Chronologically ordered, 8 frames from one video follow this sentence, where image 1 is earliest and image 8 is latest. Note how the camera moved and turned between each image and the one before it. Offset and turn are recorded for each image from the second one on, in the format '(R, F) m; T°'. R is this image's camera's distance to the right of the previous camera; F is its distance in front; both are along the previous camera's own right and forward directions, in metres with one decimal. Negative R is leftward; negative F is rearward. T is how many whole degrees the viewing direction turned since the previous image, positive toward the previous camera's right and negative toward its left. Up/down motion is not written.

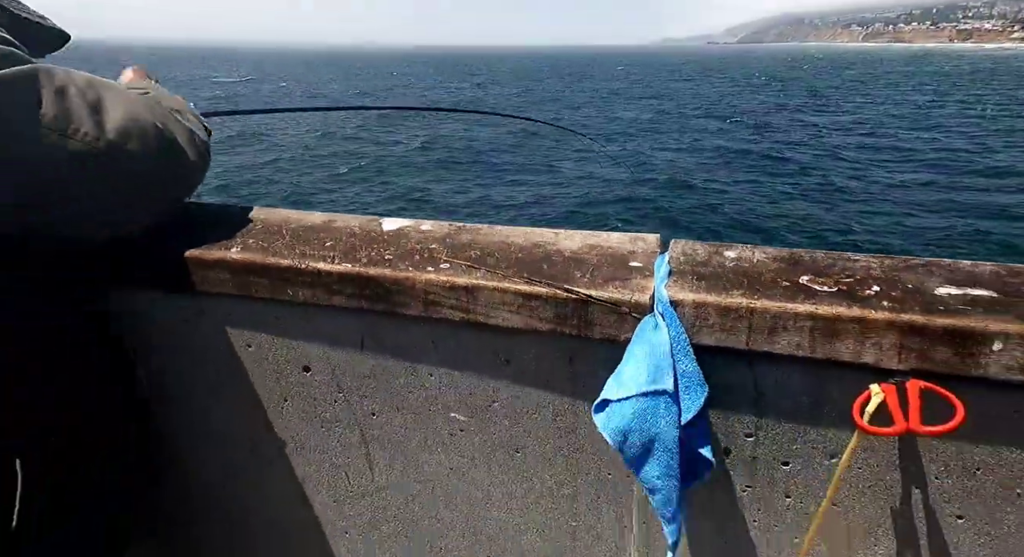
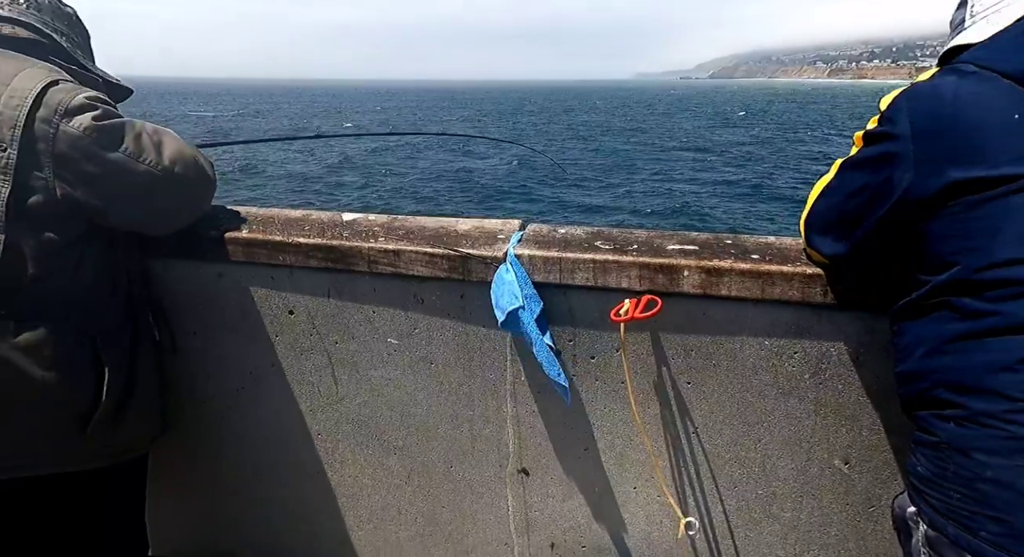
(+0.2, -0.6) m; +2°
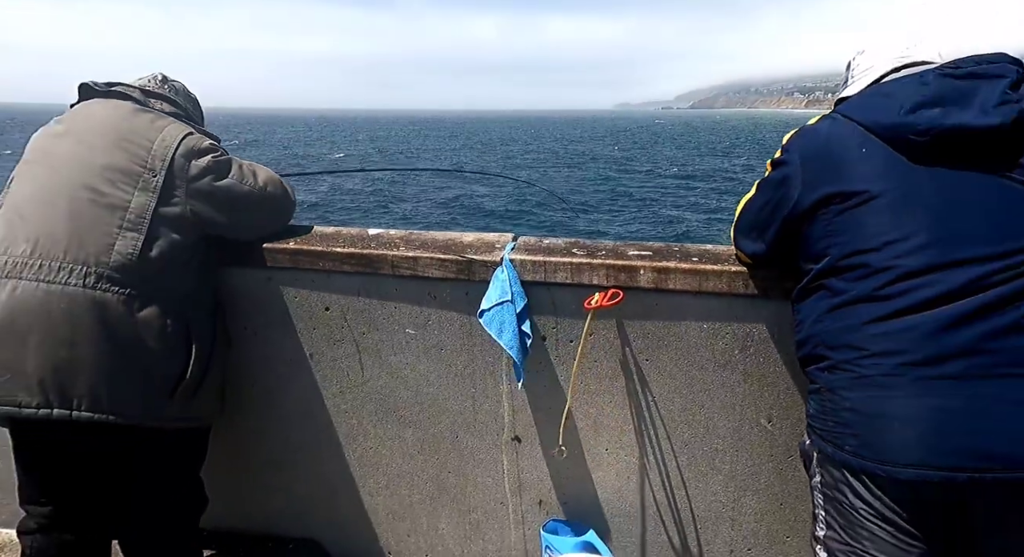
(0.0, -0.4) m; +1°
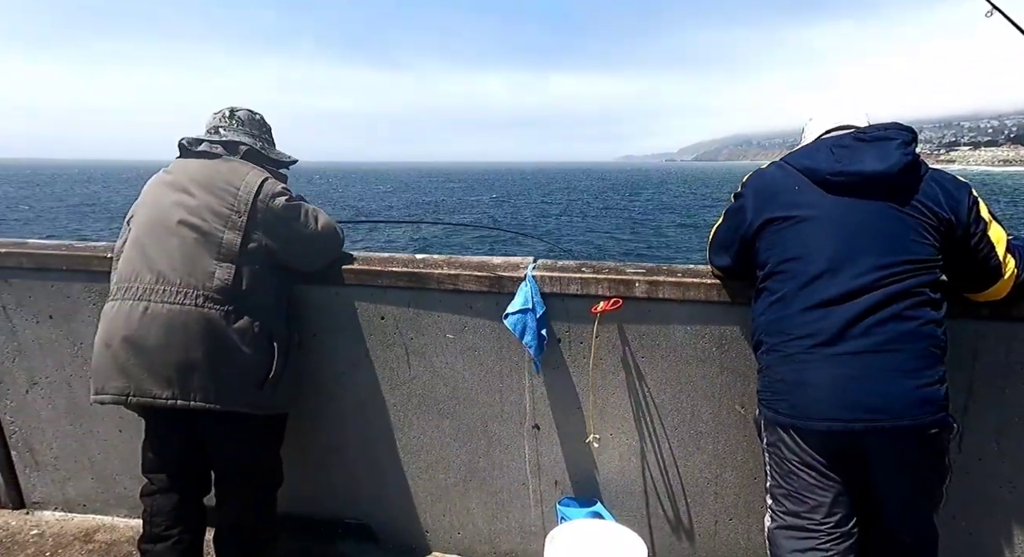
(-0.1, -0.4) m; -1°
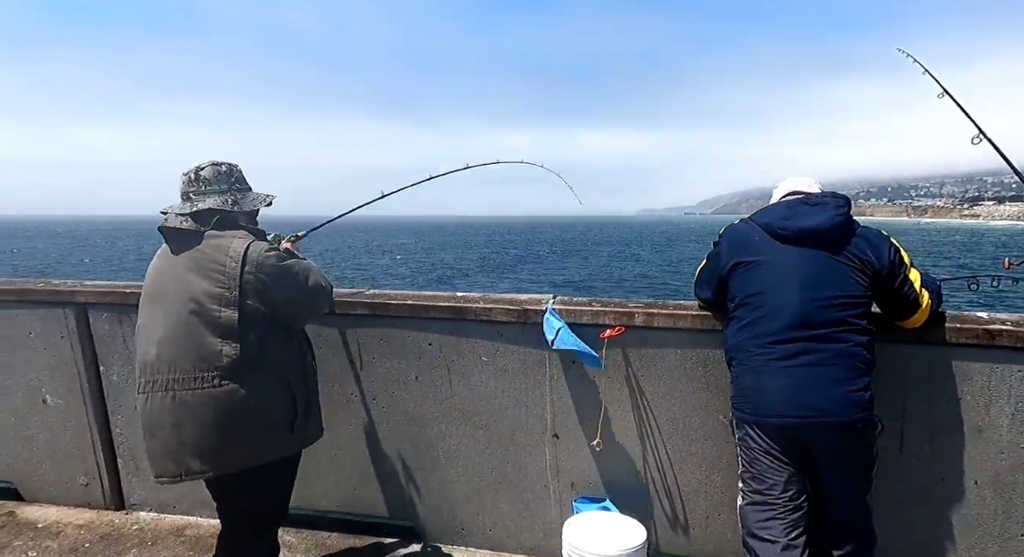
(0.0, -0.5) m; -2°
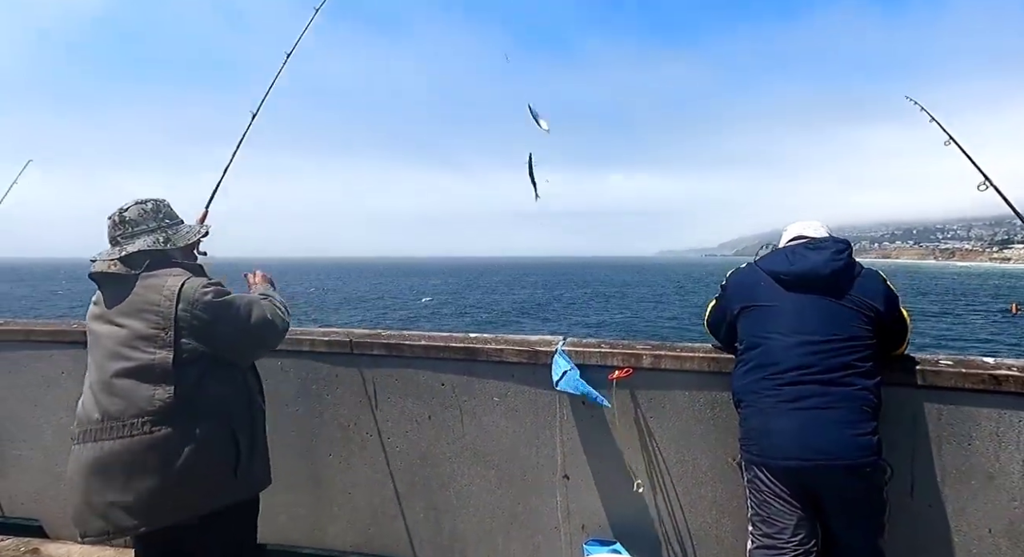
(0.0, -0.1) m; -2°
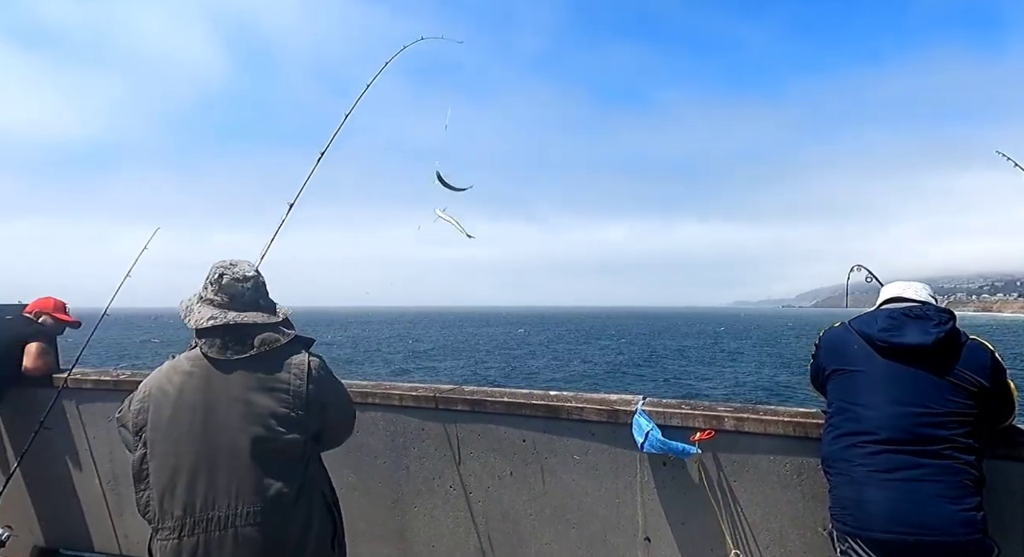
(0.0, -0.1) m; -6°
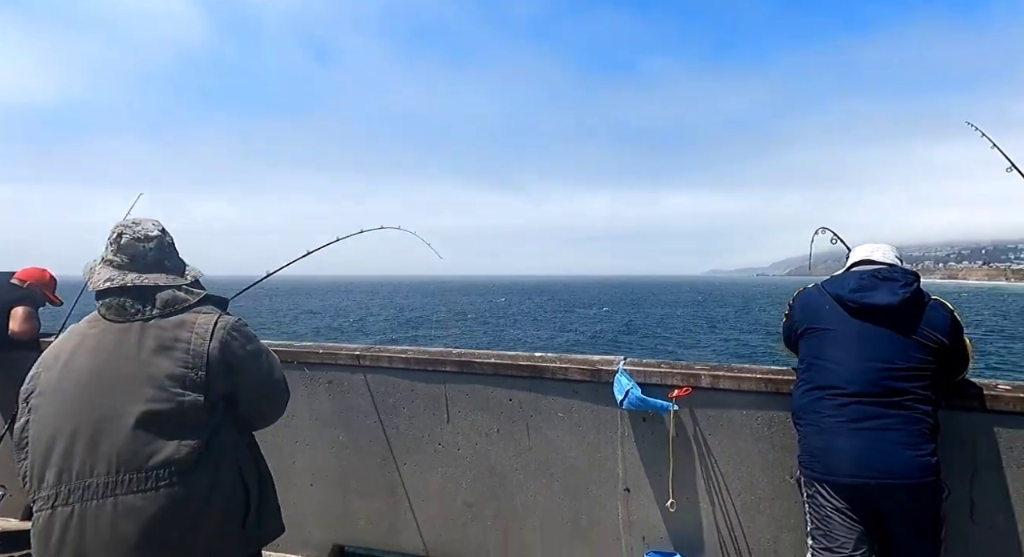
(0.0, -0.1) m; +2°
